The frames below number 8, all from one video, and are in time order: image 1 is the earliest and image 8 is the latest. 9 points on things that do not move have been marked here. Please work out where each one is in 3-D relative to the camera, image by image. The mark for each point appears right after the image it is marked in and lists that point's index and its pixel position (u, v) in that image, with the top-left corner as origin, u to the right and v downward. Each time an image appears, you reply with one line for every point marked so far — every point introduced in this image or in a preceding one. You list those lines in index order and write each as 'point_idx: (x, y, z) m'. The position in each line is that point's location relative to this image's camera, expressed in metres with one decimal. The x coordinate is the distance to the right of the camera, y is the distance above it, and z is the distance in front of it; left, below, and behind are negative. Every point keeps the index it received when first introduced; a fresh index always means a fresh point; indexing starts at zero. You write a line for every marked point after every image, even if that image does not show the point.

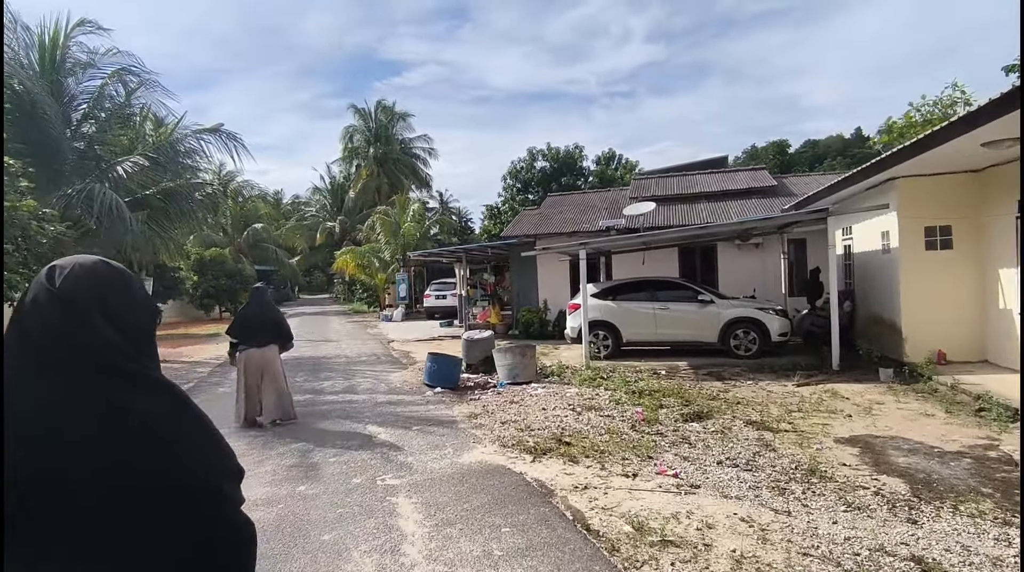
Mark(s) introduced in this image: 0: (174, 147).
0: (-7.1, +2.9, +12.4) m
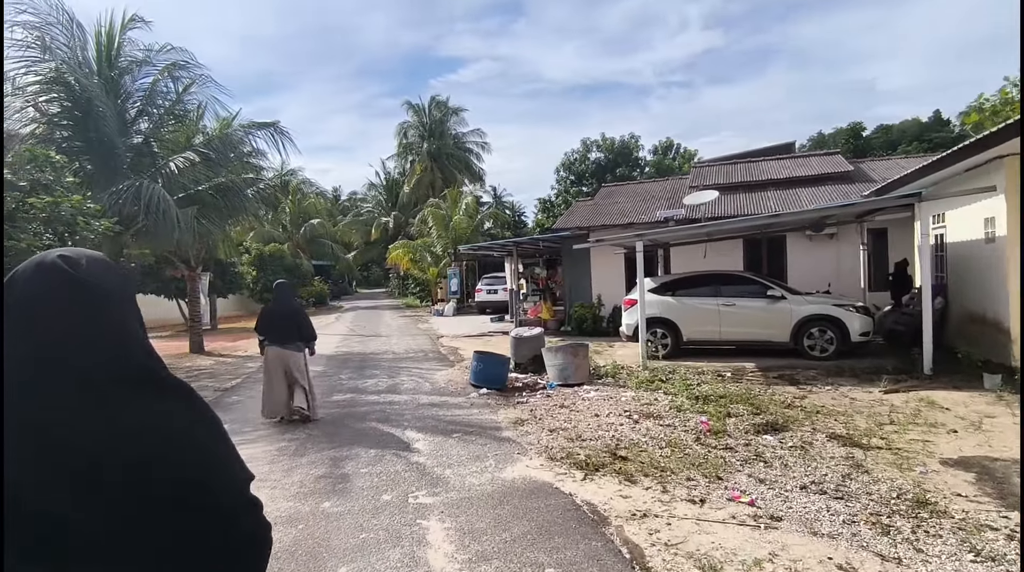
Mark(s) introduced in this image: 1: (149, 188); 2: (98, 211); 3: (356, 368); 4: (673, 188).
0: (-6.0, +3.0, +12.4) m
1: (-6.5, +1.8, +10.5) m
2: (-5.8, +1.0, +8.1) m
3: (-2.8, -1.5, +10.5) m
4: (+5.1, +3.1, +18.7) m
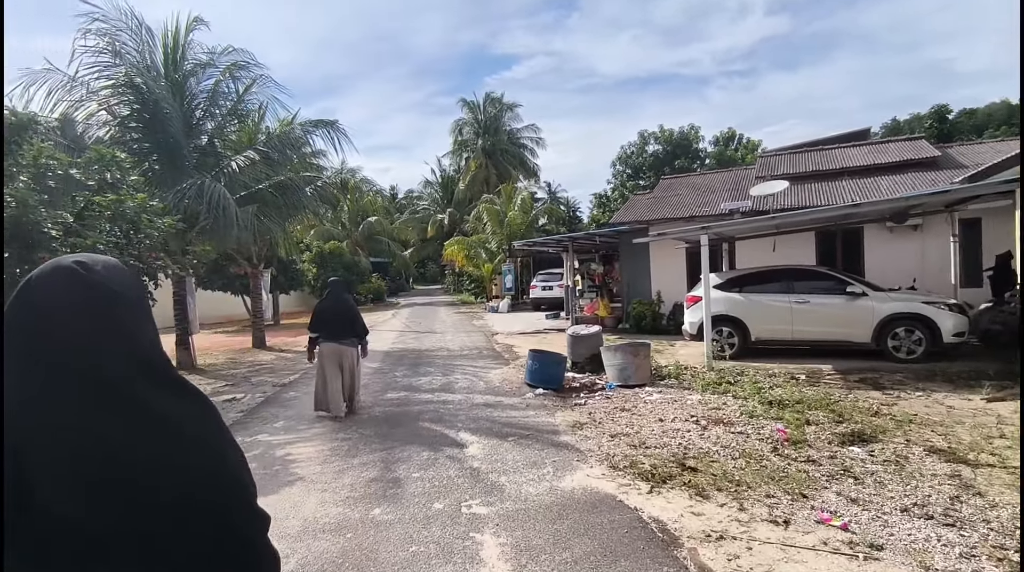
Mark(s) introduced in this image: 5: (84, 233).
0: (-4.9, +3.1, +12.6) m
1: (-5.5, +1.9, +10.8) m
2: (-5.0, +1.1, +8.3) m
3: (-1.8, -1.4, +10.4) m
4: (+6.8, +3.3, +17.8) m
5: (-5.0, +0.6, +6.8) m
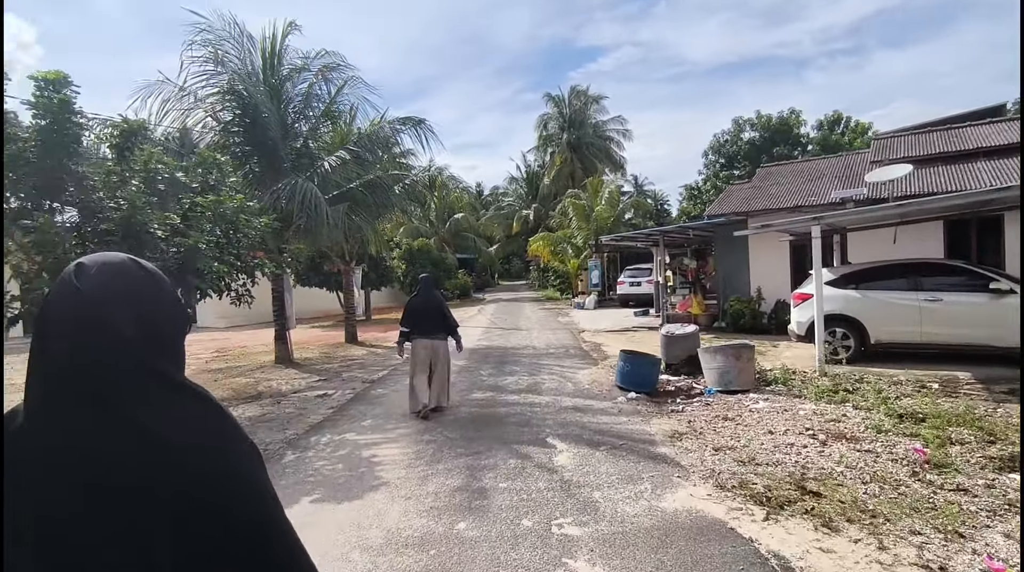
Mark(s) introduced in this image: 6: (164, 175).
0: (-3.0, +3.2, +12.8) m
1: (-3.9, +1.9, +11.1) m
2: (-3.7, +1.1, +8.6) m
3: (-0.3, -1.4, +10.2) m
4: (+9.3, +3.4, +16.3) m
5: (-4.0, +0.7, +7.1) m
6: (-4.3, +1.4, +7.3) m
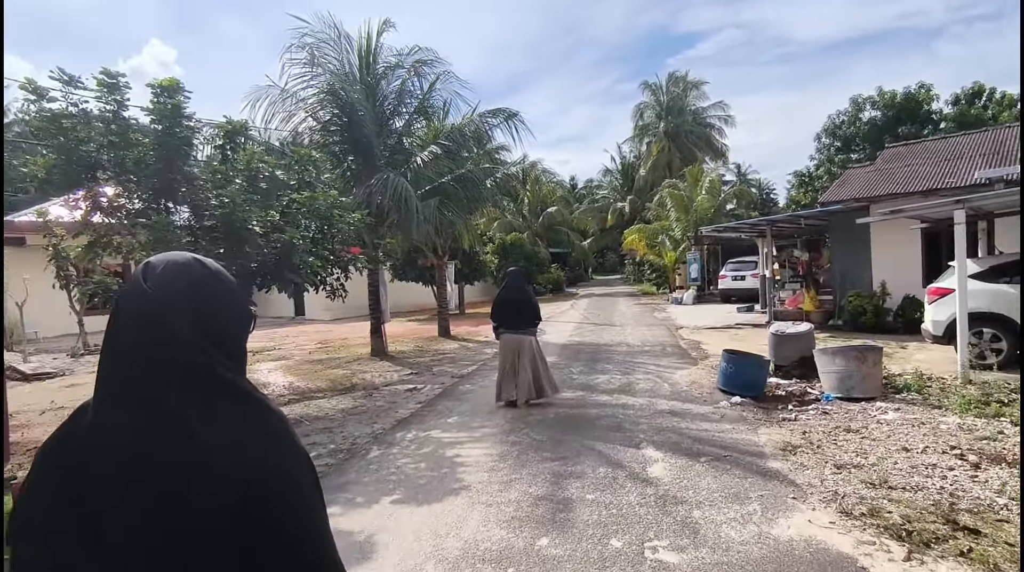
0: (-1.0, +3.3, +12.8) m
1: (-2.2, +2.0, +11.2) m
2: (-2.4, +1.2, +8.7) m
3: (+1.3, -1.3, +9.9) m
4: (+11.7, +3.5, +14.2) m
5: (-2.9, +0.7, +7.3) m
6: (-3.2, +1.5, +7.6) m
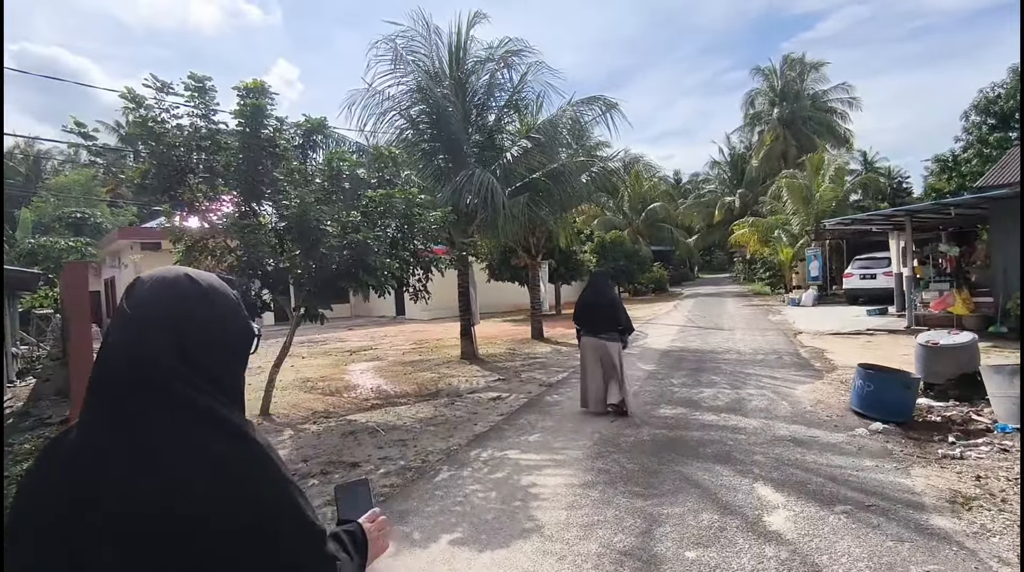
0: (+1.0, +3.3, +12.1) m
1: (-0.5, +2.0, +10.8) m
2: (-1.1, +1.2, +8.4) m
3: (+2.7, -1.3, +8.8) m
4: (+13.7, +3.5, +11.4) m
5: (-1.8, +0.7, +7.1) m
6: (-2.1, +1.4, +7.4) m
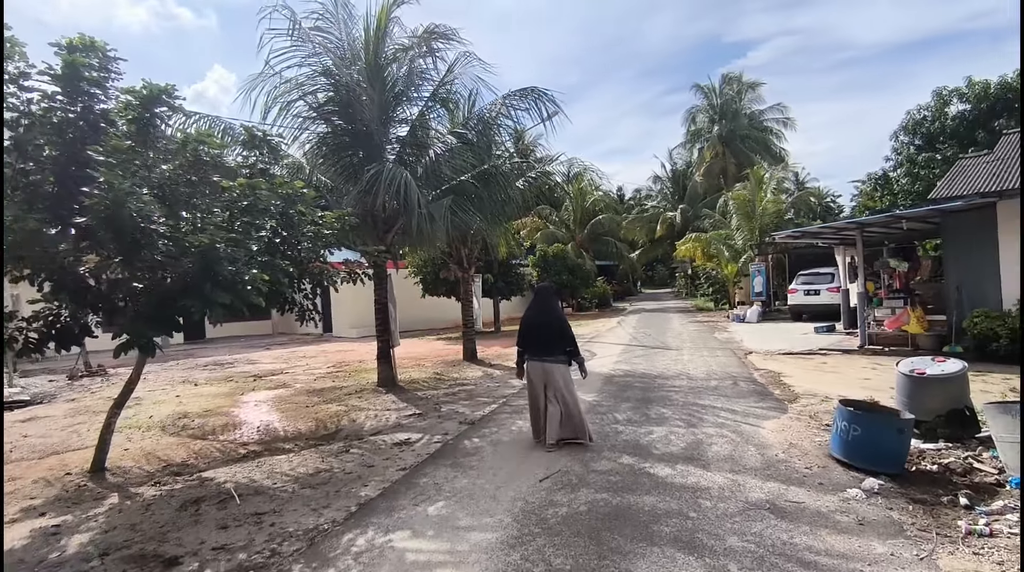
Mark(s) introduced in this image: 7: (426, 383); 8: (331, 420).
0: (-0.4, +3.0, +10.8) m
1: (-1.7, +1.7, +9.3) m
2: (-2.1, +1.0, +6.8) m
3: (+1.6, -1.5, +7.6) m
4: (+12.4, +3.2, +11.2) m
5: (-2.7, +0.5, +5.5) m
6: (-3.0, +1.3, +5.8) m
7: (-1.6, -1.8, +10.9) m
8: (-2.6, -1.9, +8.3) m
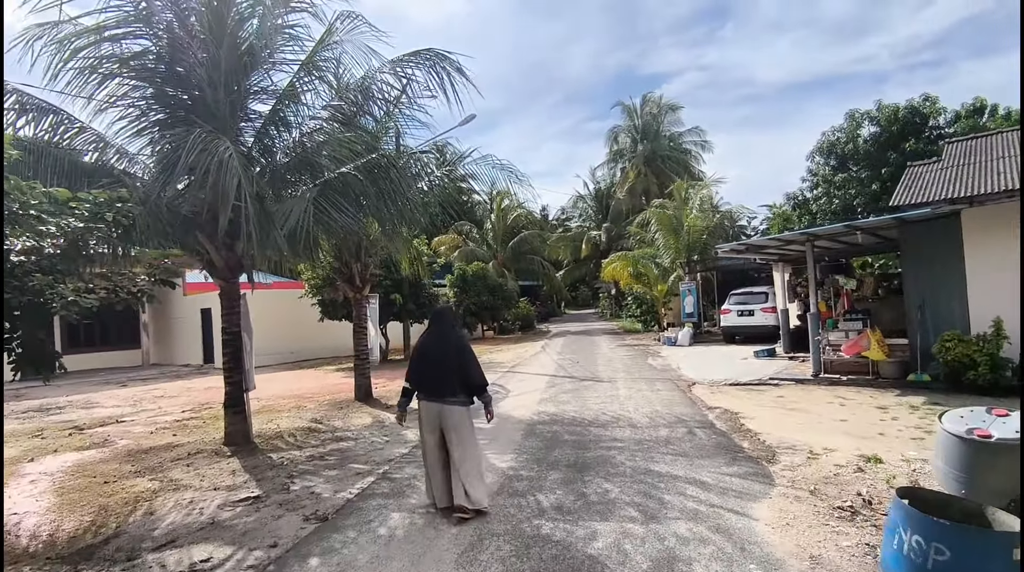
0: (-1.9, +2.7, +8.5) m
1: (-3.0, +1.5, +6.9) m
2: (-3.1, +0.8, +4.3) m
3: (+0.5, -1.7, +5.4) m
4: (+10.7, +2.9, +10.6) m
5: (-3.5, +0.4, +2.9) m
6: (-3.8, +1.1, +3.1) m
7: (-3.1, -2.1, +8.3) m
8: (-3.7, -2.1, +5.6) m
